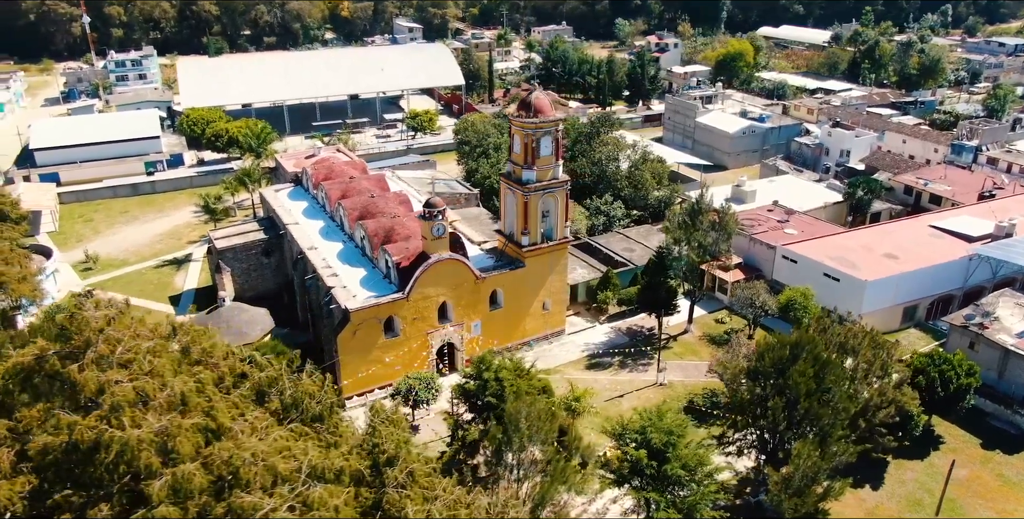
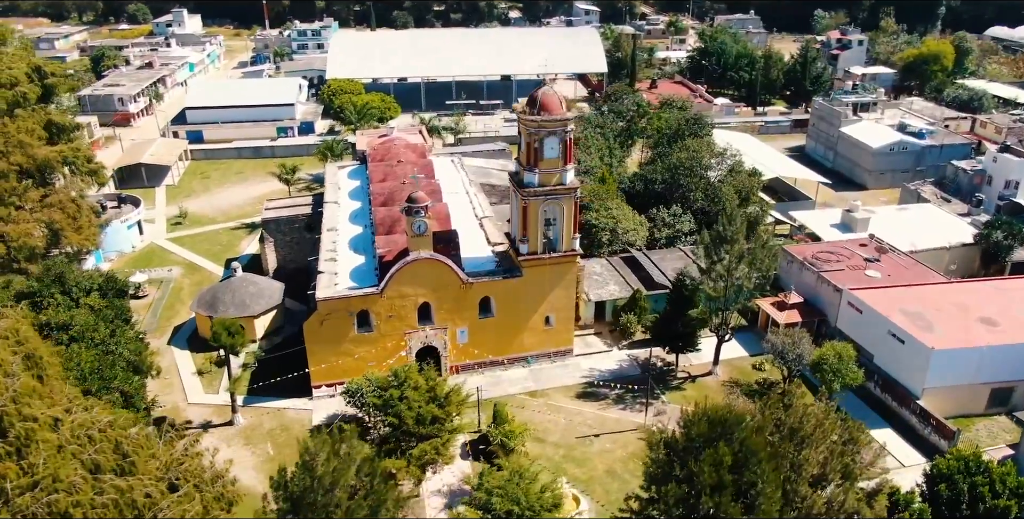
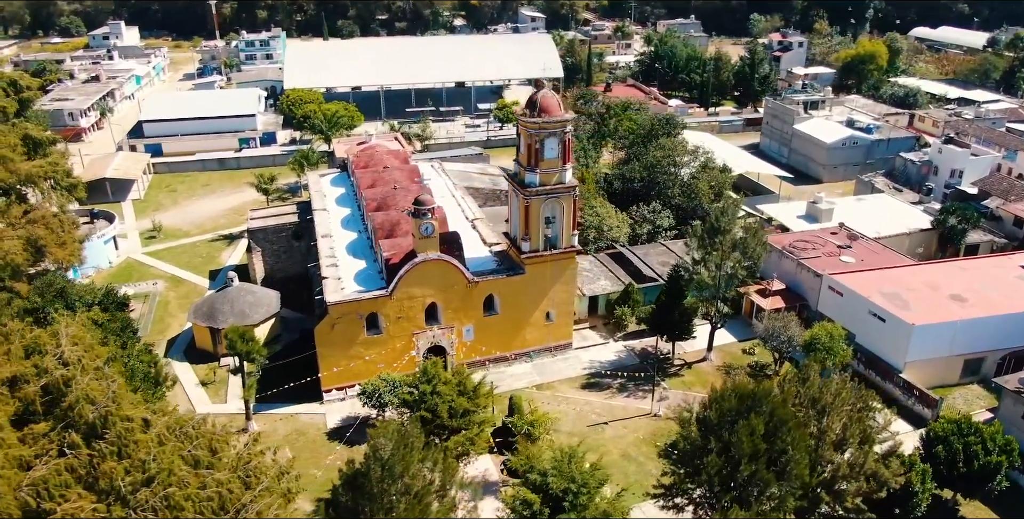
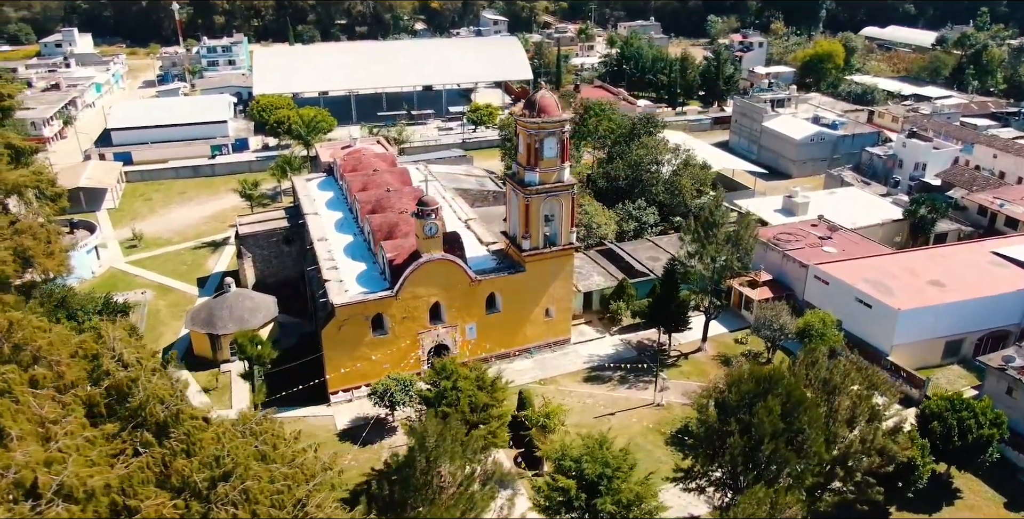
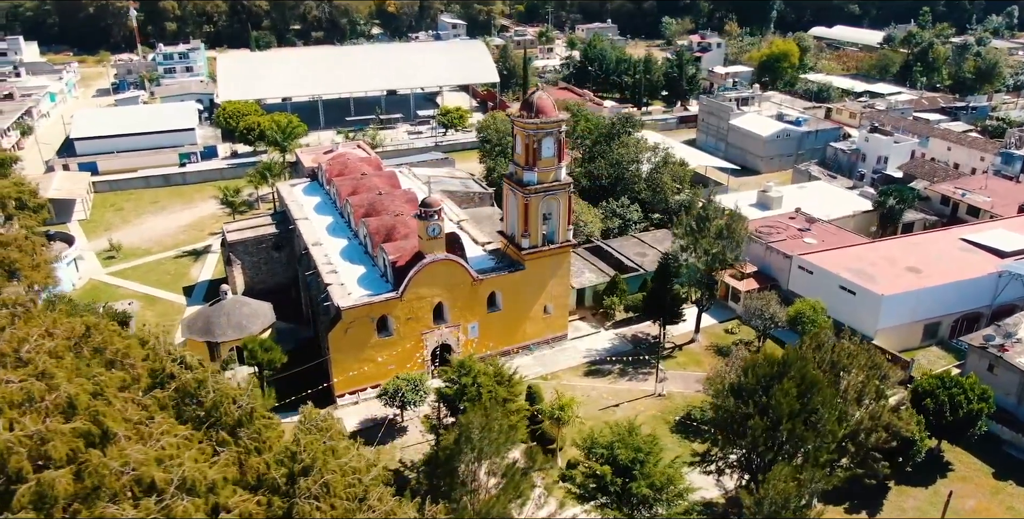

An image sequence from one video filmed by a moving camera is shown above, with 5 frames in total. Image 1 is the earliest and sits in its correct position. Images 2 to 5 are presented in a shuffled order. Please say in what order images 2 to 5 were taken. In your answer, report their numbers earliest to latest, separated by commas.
5, 4, 3, 2
